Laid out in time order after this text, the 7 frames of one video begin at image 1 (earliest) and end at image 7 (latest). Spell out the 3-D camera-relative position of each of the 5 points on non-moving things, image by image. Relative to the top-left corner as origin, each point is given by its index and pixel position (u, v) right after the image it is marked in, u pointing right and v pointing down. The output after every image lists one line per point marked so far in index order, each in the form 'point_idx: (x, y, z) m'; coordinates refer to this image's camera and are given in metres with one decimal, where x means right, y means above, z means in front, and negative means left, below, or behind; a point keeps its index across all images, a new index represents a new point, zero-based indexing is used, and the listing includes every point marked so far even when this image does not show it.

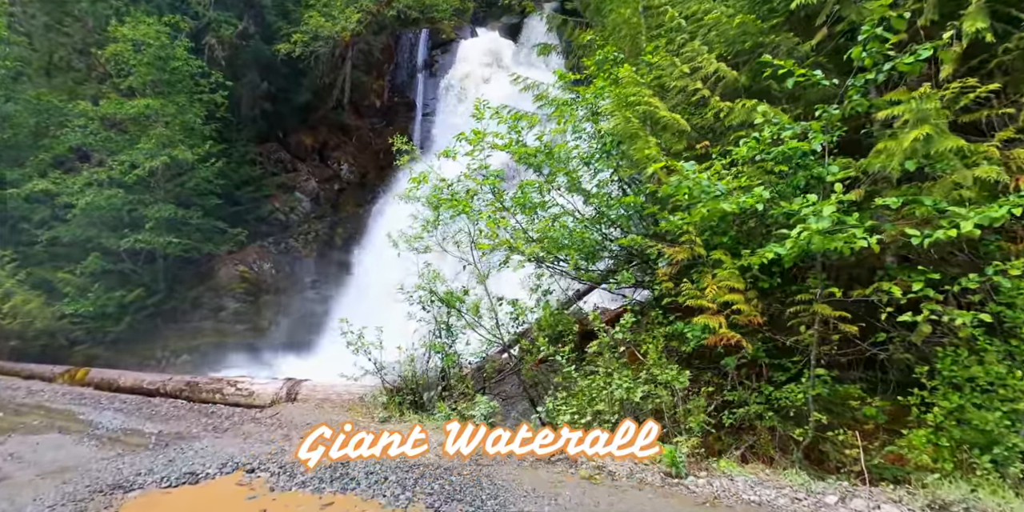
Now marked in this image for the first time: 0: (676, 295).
0: (+1.7, -0.3, +6.7) m
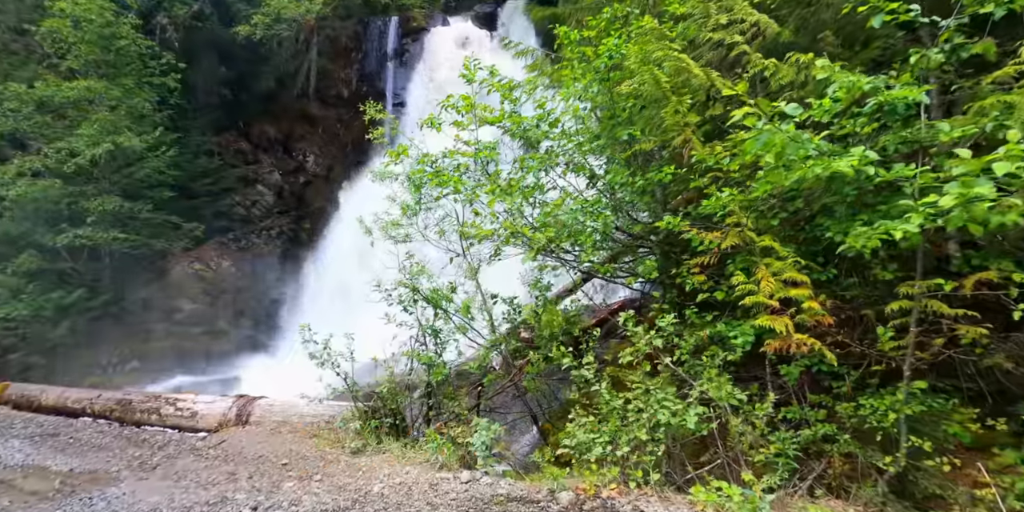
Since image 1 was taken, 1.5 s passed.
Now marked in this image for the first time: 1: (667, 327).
0: (+1.7, -0.2, +5.6) m
1: (+1.2, -0.5, +4.9) m
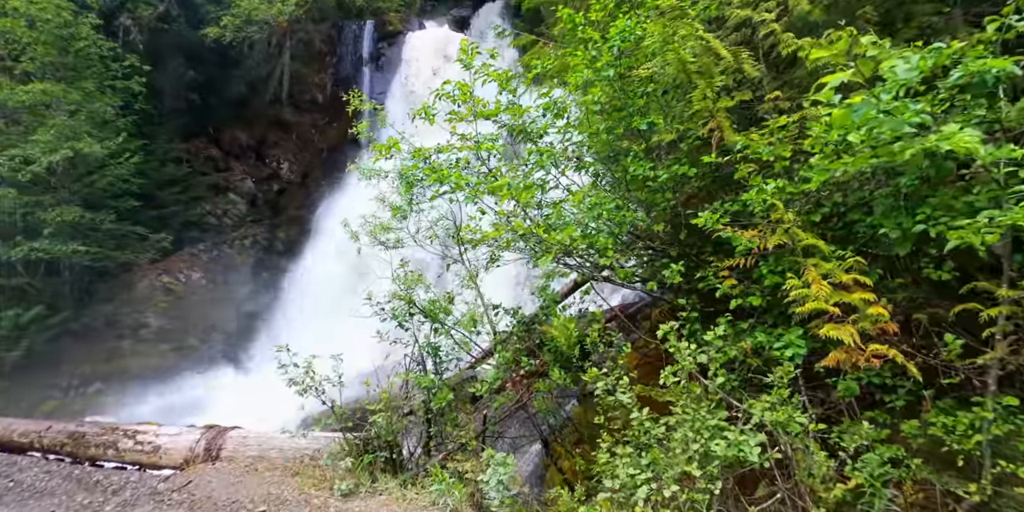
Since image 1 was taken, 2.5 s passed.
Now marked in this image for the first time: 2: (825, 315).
0: (+1.7, -0.3, +5.0) m
1: (+1.3, -0.5, +4.2) m
2: (+2.0, -0.4, +4.2) m
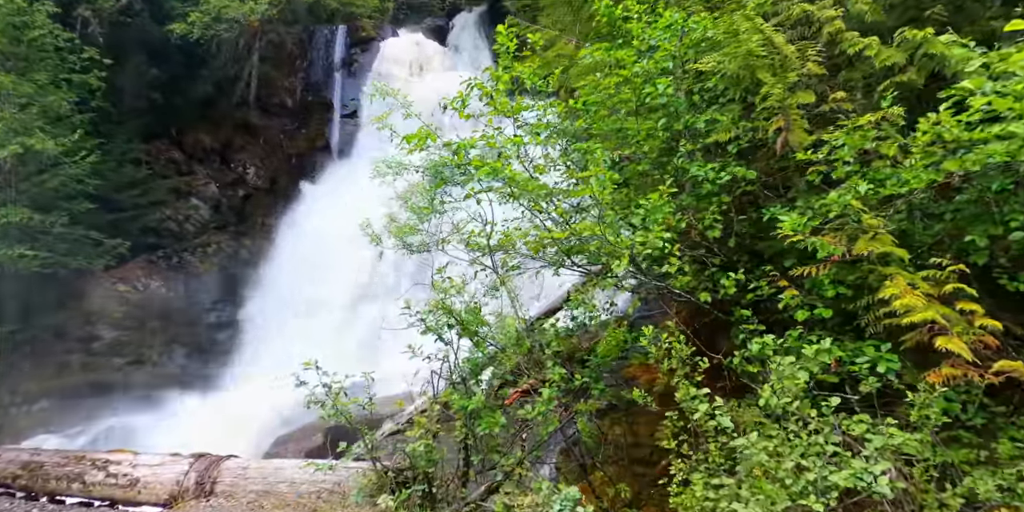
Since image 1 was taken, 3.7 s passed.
0: (+2.0, -0.3, +4.6) m
1: (+1.6, -0.6, +3.8) m
2: (+2.4, -0.4, +3.8) m
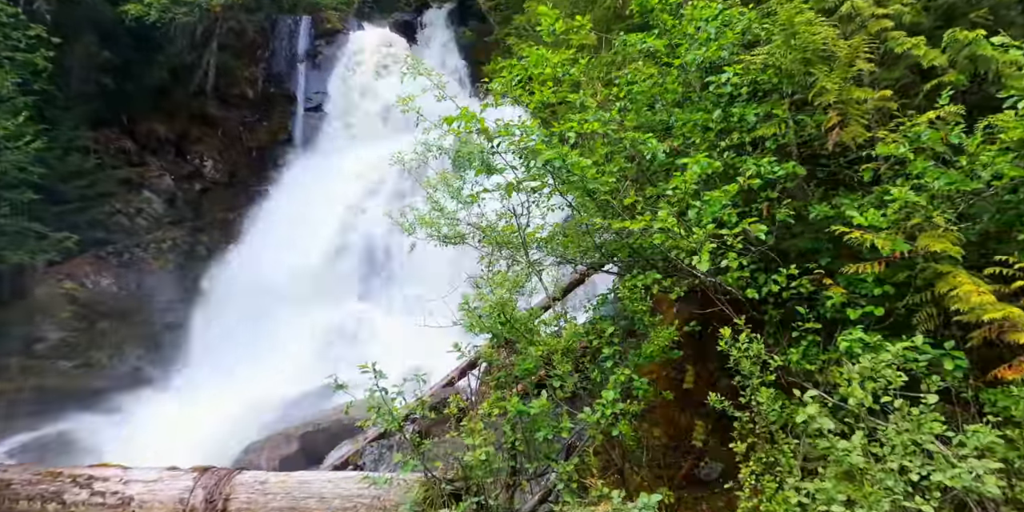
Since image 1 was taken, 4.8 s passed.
0: (+2.3, -0.3, +4.5) m
1: (+2.0, -0.5, +3.6) m
2: (+2.7, -0.4, +3.7) m
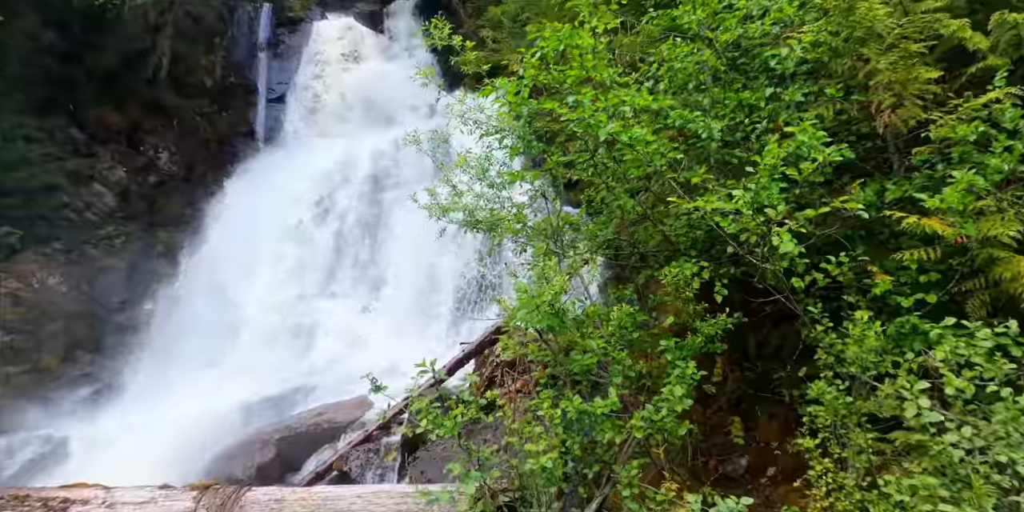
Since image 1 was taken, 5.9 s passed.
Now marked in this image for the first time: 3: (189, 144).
0: (+2.5, -0.3, +4.3) m
1: (+2.3, -0.5, +3.4) m
2: (+3.0, -0.4, +3.5) m
3: (-7.2, +2.7, +15.1) m
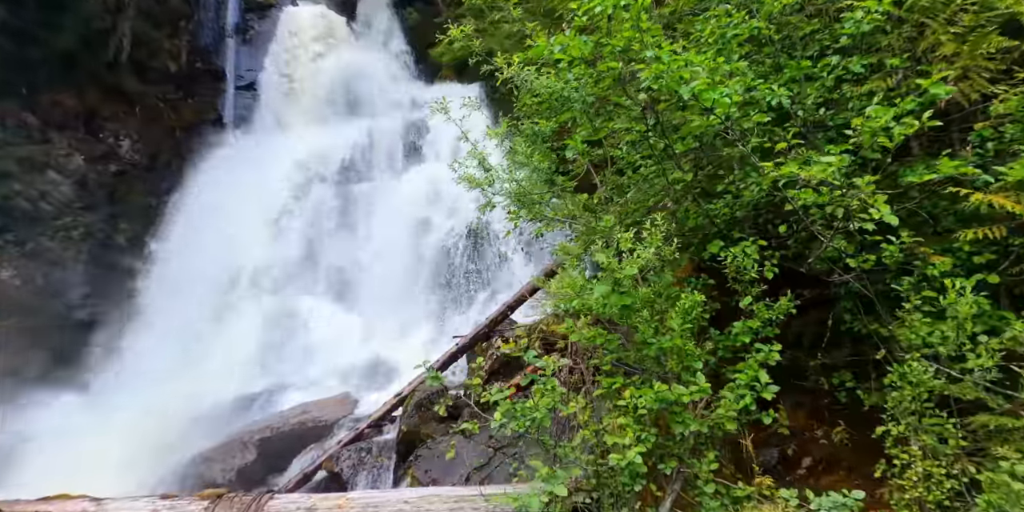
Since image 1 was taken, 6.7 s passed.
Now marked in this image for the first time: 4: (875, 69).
0: (+2.8, -0.1, +4.1) m
1: (+2.5, -0.3, +3.2) m
2: (+3.3, -0.2, +3.4) m
3: (-7.6, +2.8, +14.3) m
4: (+2.2, +1.2, +4.1) m
